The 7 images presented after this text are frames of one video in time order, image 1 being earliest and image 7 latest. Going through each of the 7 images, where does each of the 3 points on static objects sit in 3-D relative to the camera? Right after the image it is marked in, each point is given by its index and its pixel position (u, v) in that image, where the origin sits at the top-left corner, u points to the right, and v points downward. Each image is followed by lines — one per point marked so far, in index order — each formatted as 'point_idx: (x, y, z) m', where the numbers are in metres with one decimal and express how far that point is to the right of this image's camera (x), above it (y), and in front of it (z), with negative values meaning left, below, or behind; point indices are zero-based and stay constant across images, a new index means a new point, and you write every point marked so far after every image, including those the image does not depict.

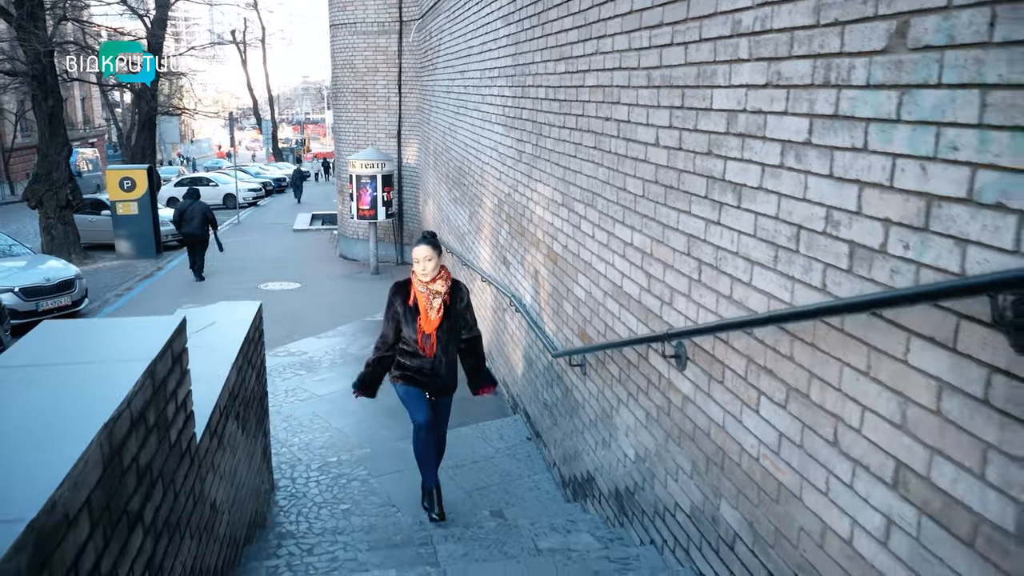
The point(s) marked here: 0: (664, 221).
0: (+0.8, +0.3, +4.0) m
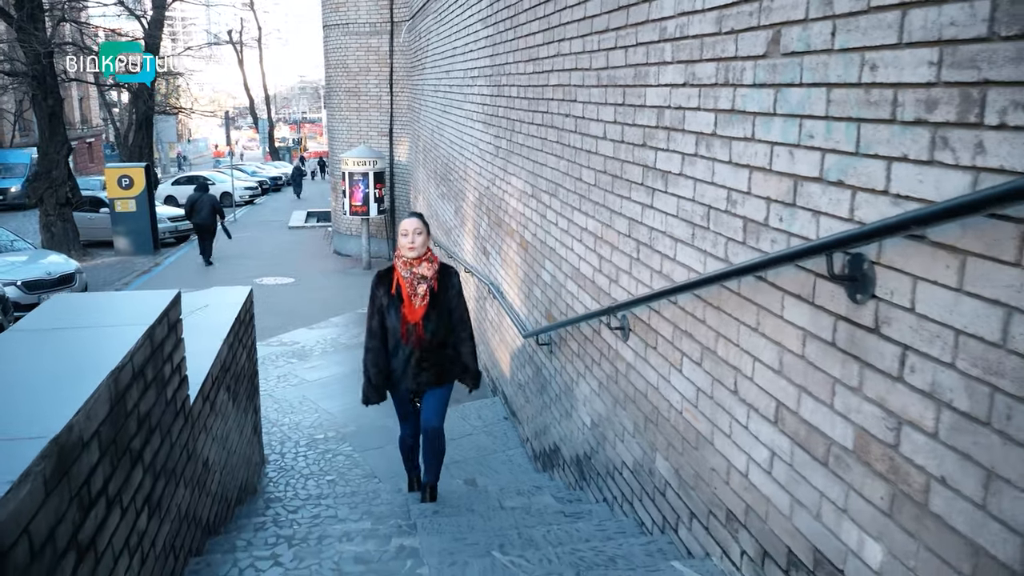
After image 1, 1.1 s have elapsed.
0: (+0.5, +0.4, +4.4) m
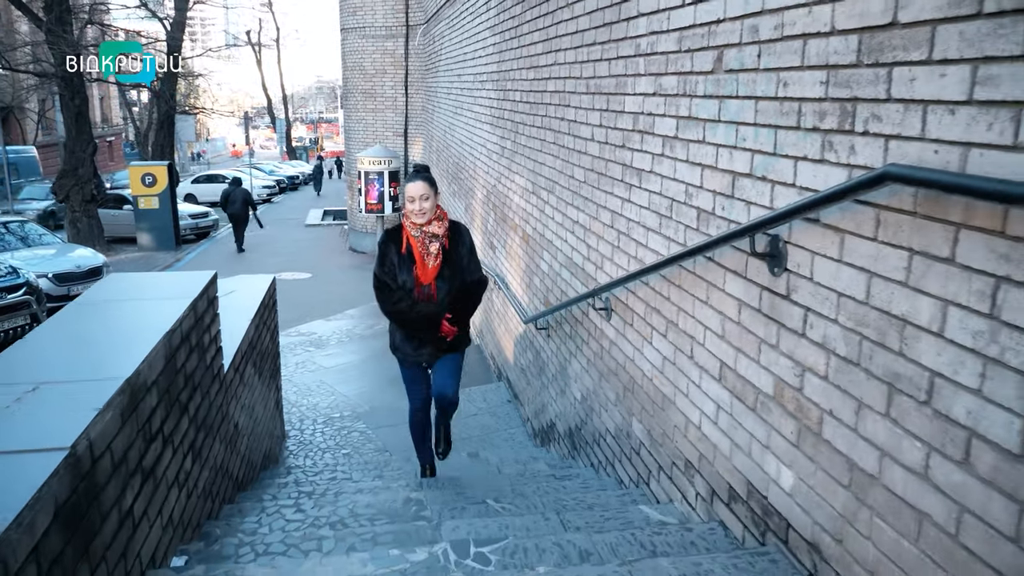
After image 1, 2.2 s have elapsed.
0: (+0.5, +0.5, +5.0) m
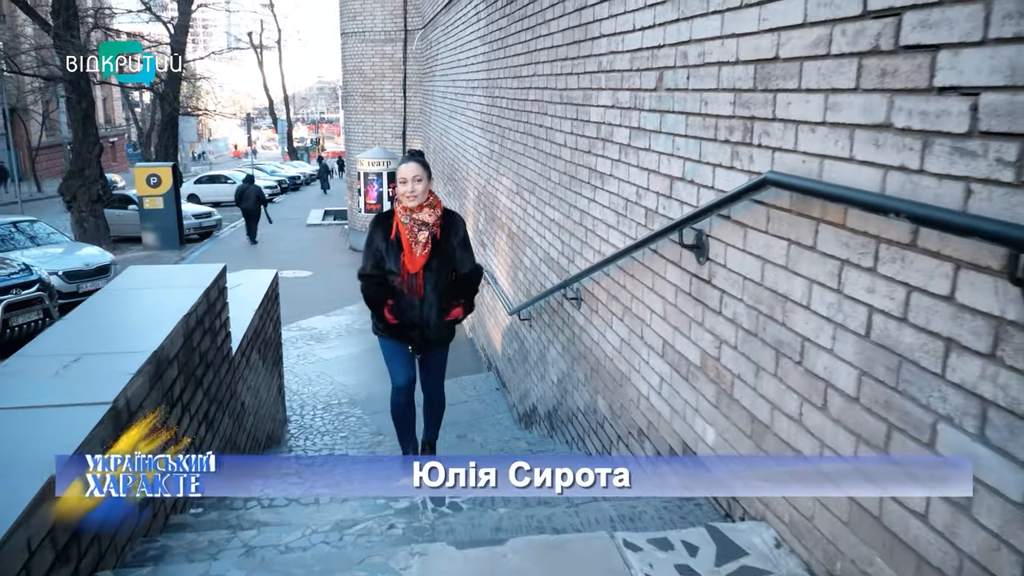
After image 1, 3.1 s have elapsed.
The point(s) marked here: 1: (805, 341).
0: (+0.4, +0.6, +5.5) m
1: (+0.9, -0.2, +2.6) m
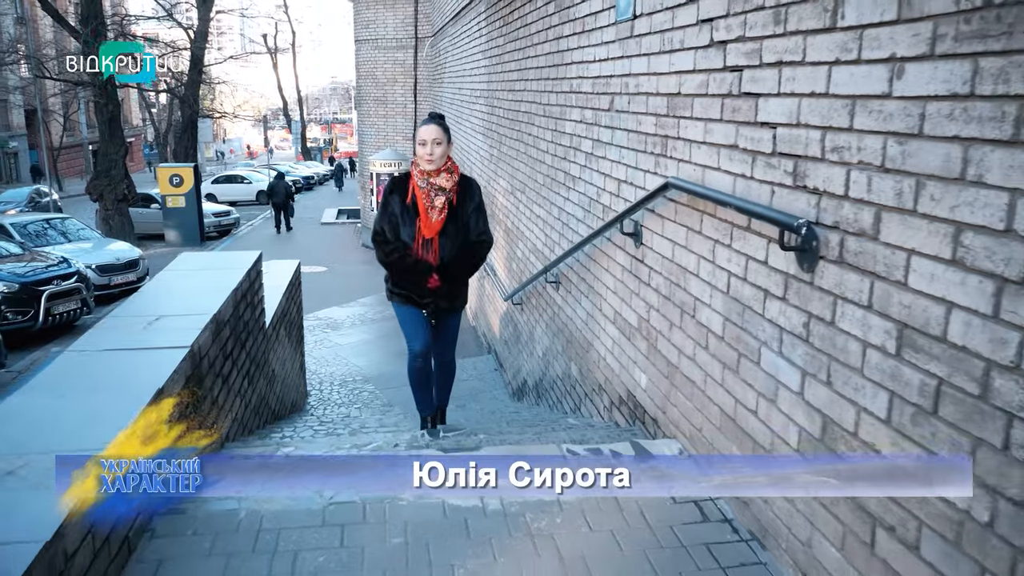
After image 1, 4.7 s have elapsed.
0: (+0.3, +0.7, +6.5) m
1: (+0.8, -0.1, +3.5) m
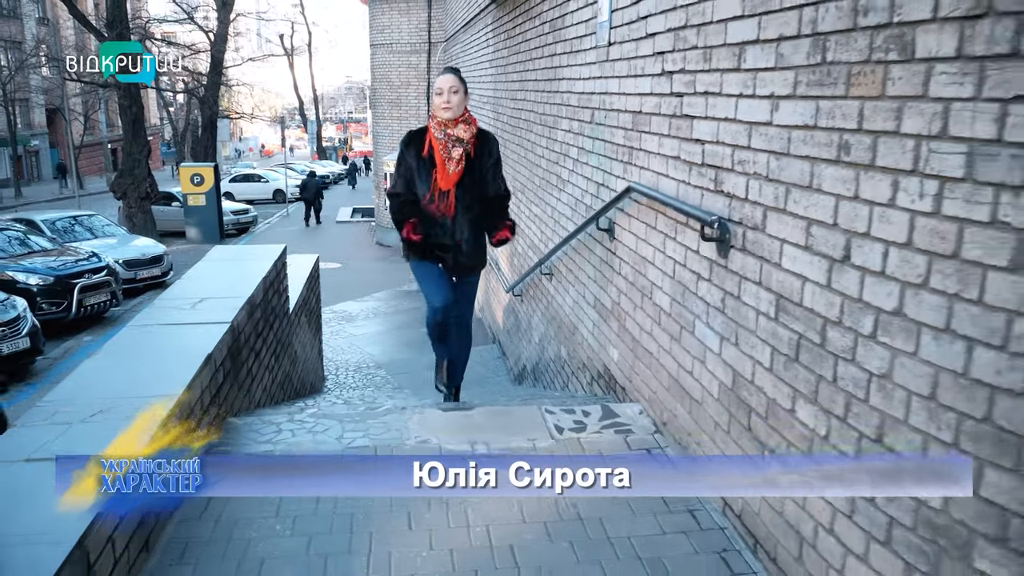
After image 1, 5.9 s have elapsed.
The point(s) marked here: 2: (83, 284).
0: (+0.3, +0.8, +7.2) m
1: (+0.7, 0.0, +4.2) m
2: (-6.9, +0.1, +13.0) m
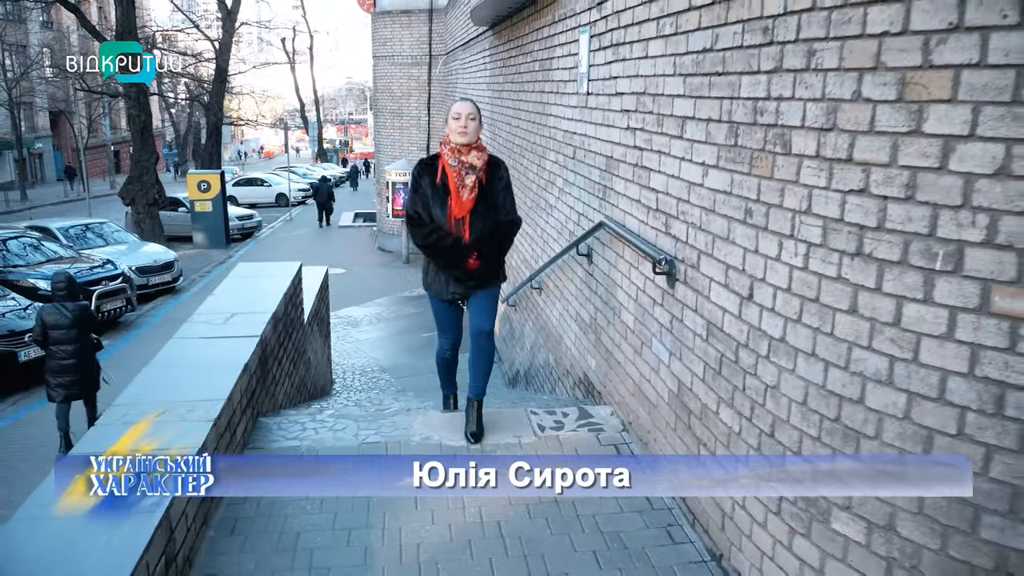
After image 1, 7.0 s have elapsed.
0: (+0.2, +0.7, +7.9) m
1: (+0.7, -0.1, +5.0) m
2: (-7.0, 0.0, +13.8) m
